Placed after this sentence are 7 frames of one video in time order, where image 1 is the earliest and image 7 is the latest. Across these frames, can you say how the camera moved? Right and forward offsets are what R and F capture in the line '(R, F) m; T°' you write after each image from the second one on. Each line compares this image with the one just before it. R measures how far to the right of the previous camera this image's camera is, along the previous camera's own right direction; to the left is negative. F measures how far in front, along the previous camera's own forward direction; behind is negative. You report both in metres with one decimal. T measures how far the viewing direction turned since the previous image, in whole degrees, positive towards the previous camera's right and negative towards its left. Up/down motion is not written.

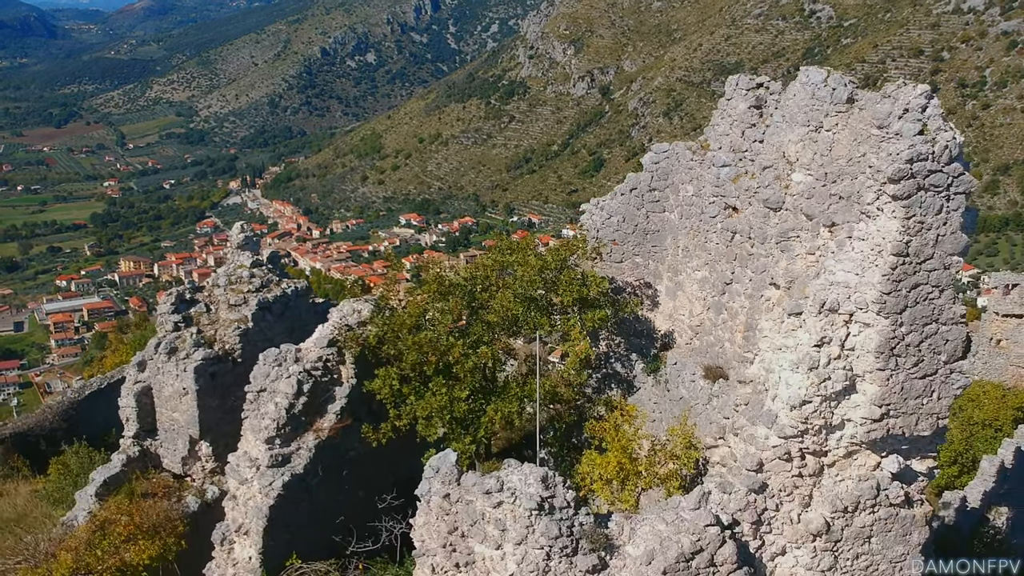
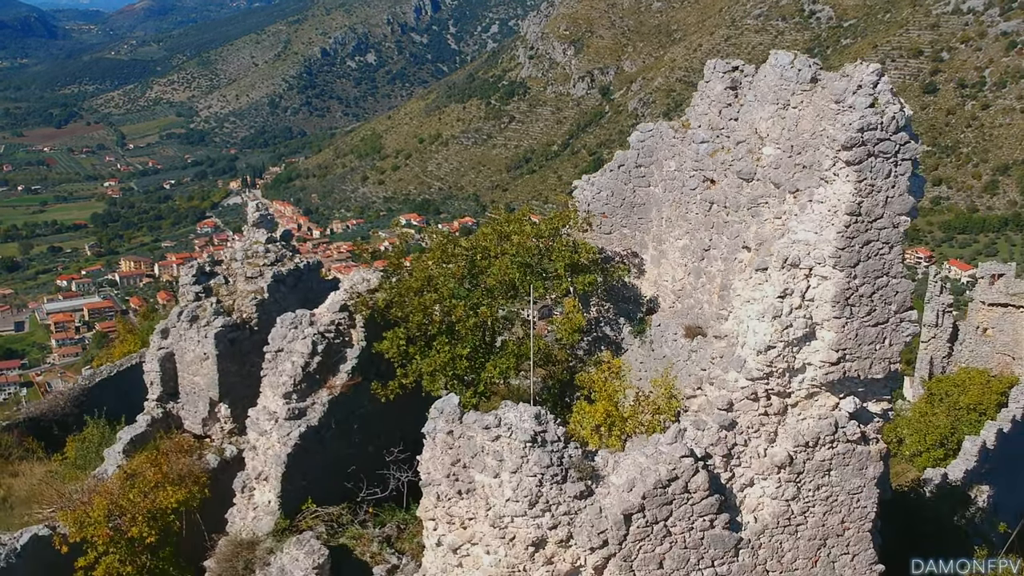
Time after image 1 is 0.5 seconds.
(0.0, -0.4) m; 0°
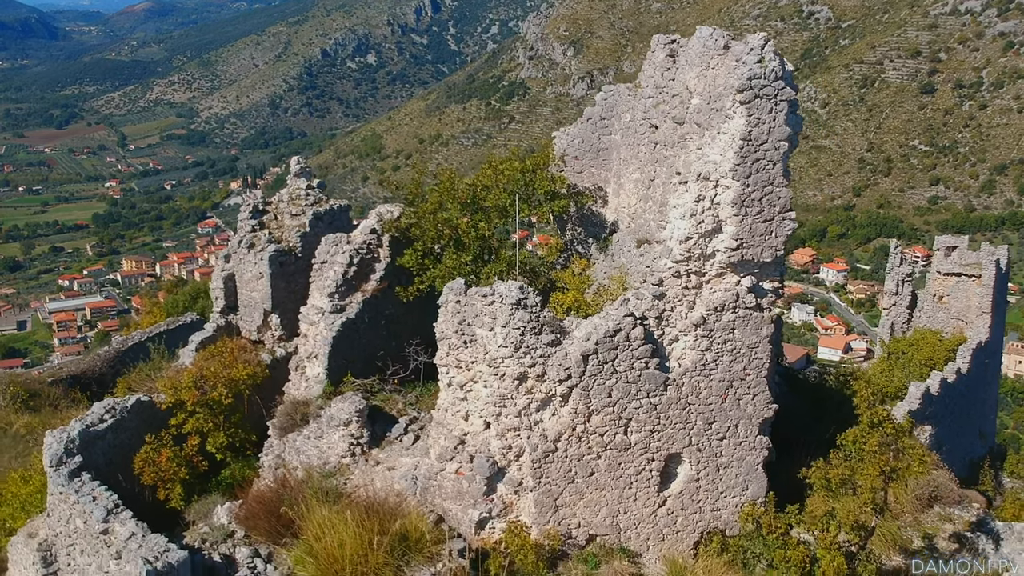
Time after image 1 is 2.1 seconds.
(+0.1, -1.6) m; 0°
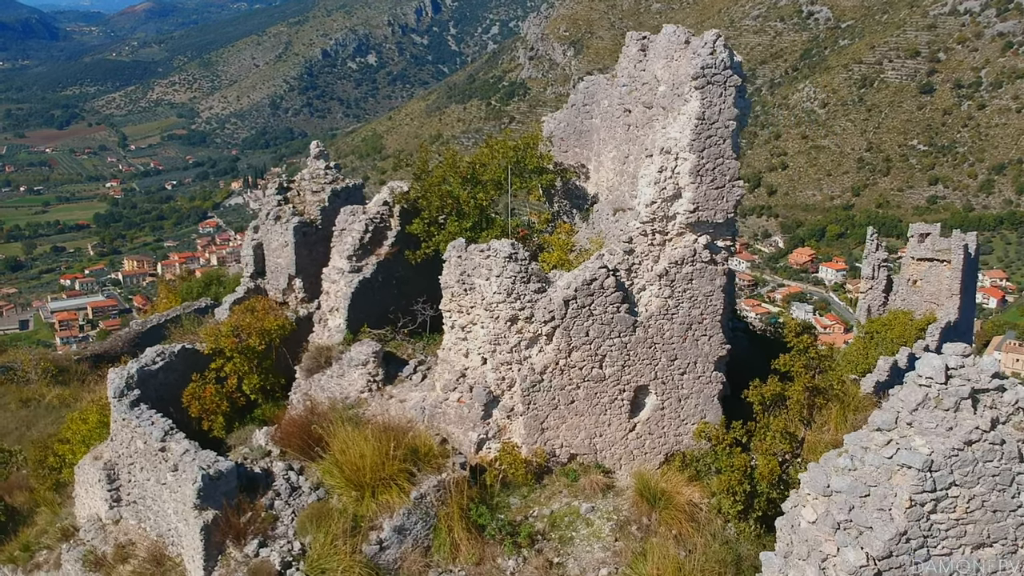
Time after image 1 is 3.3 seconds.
(+0.1, -1.1) m; 0°
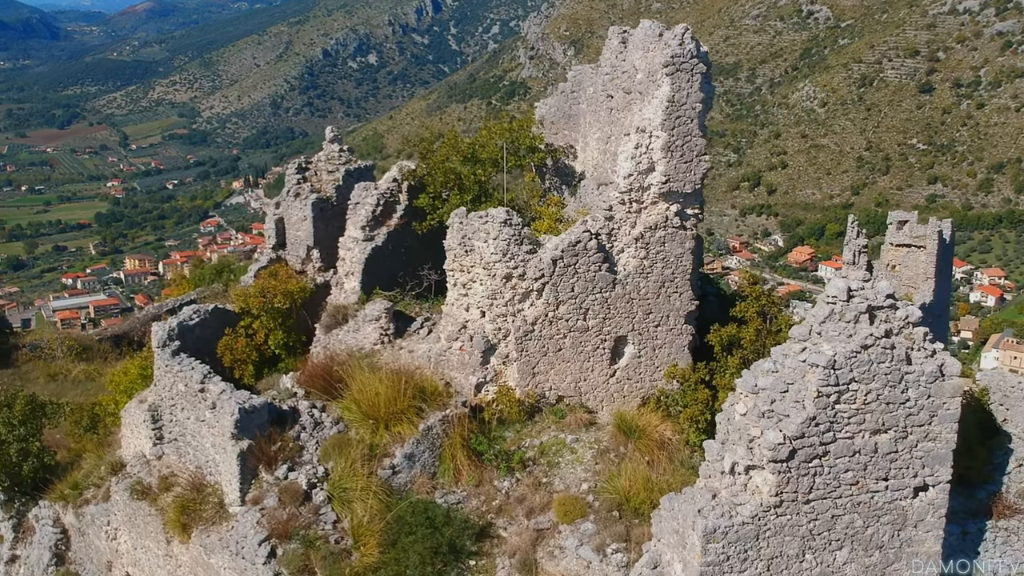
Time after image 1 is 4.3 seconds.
(0.0, -1.0) m; 0°
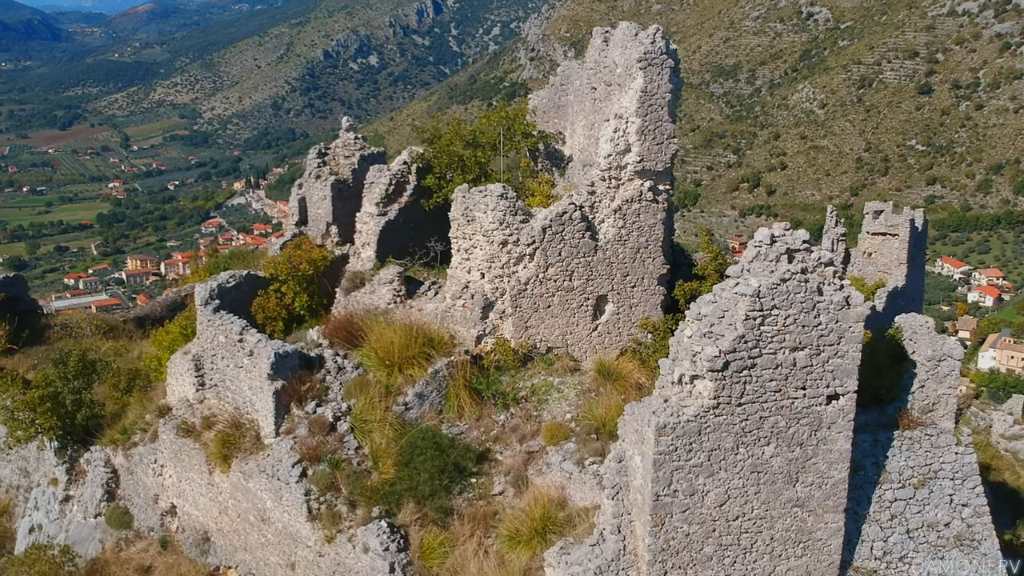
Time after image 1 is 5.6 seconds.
(0.0, -1.2) m; 0°
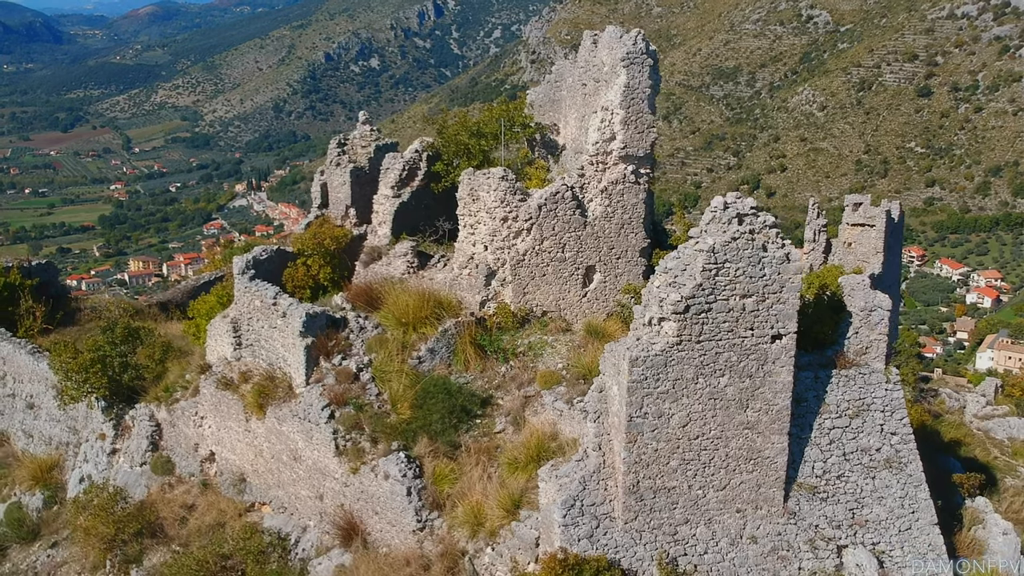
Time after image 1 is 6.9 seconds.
(0.0, -1.3) m; 0°
